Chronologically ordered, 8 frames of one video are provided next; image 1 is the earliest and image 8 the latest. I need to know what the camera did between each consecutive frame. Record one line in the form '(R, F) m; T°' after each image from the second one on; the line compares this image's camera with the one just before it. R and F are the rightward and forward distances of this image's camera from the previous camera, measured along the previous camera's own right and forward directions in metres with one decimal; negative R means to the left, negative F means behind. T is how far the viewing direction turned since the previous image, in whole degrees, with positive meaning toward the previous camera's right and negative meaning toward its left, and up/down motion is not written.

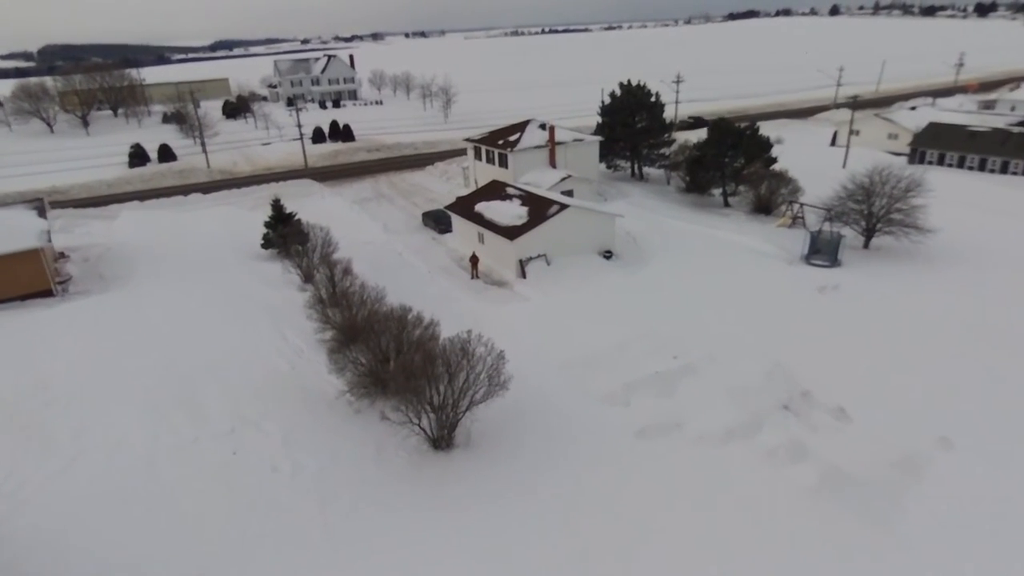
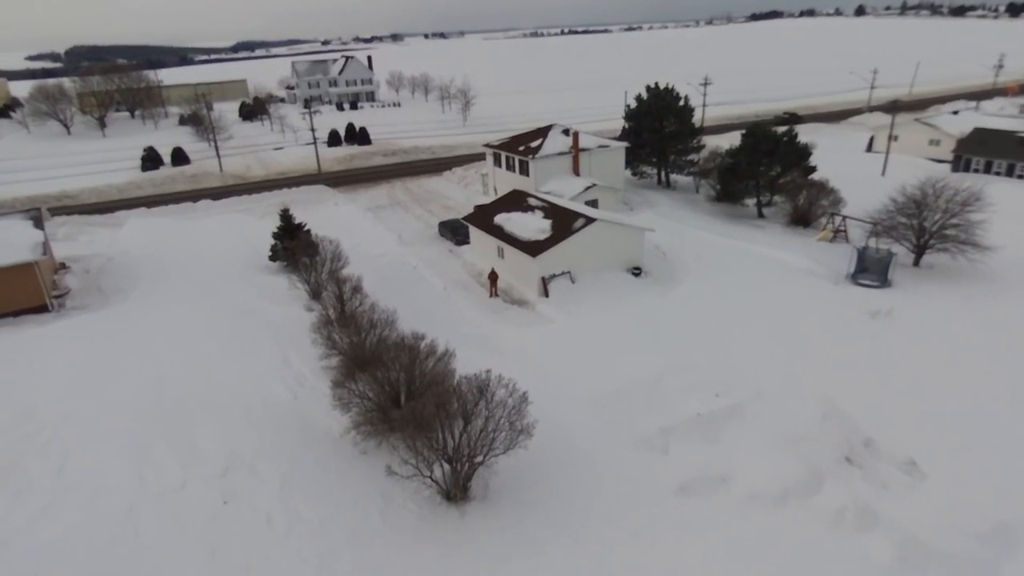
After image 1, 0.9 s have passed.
(-0.2, +1.7) m; -2°
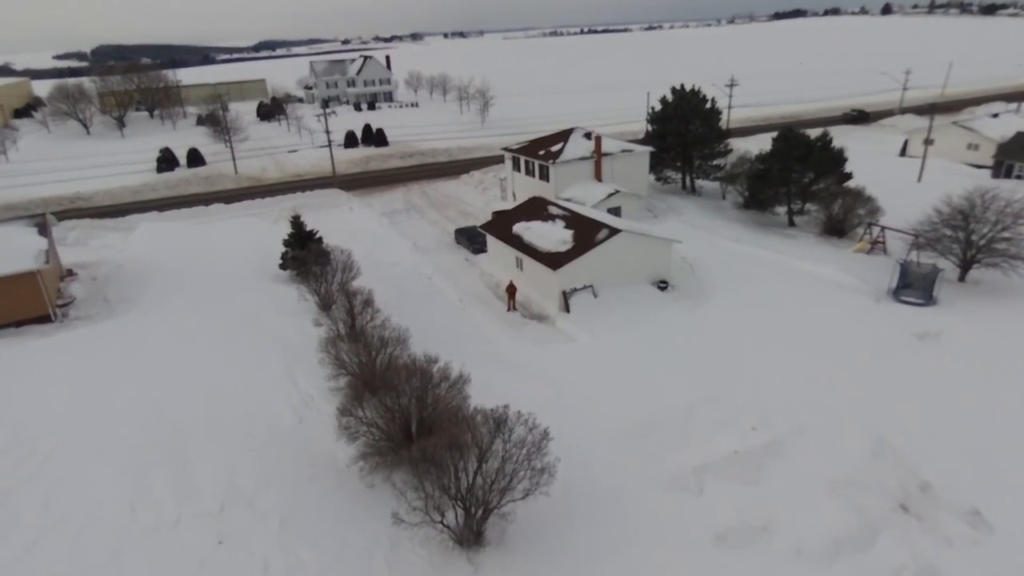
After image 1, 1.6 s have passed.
(-0.1, +1.1) m; -2°
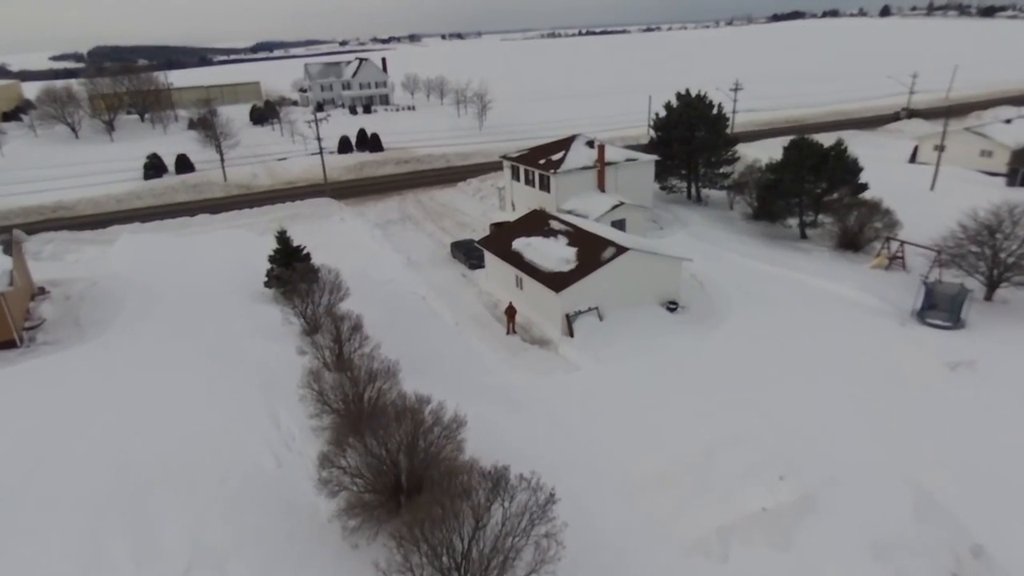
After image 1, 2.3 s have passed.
(0.0, +1.4) m; 0°
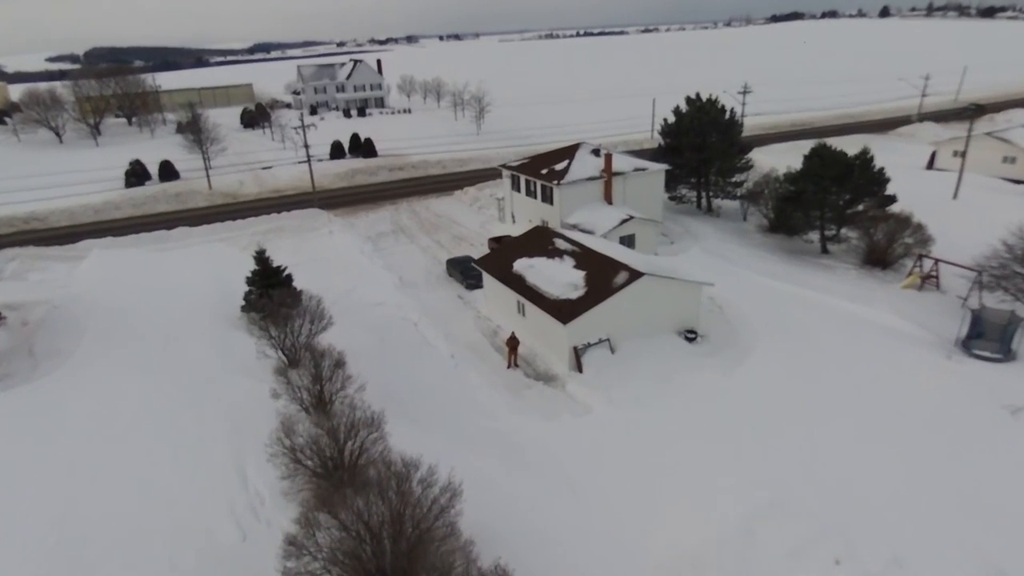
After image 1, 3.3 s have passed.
(-0.1, +2.1) m; 0°
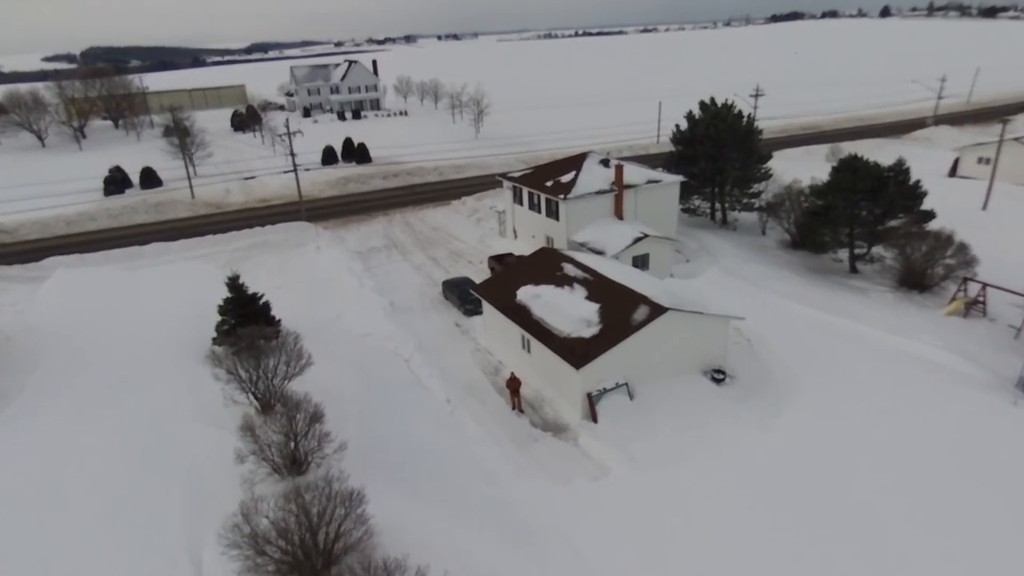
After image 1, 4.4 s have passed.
(-0.1, +2.3) m; 0°
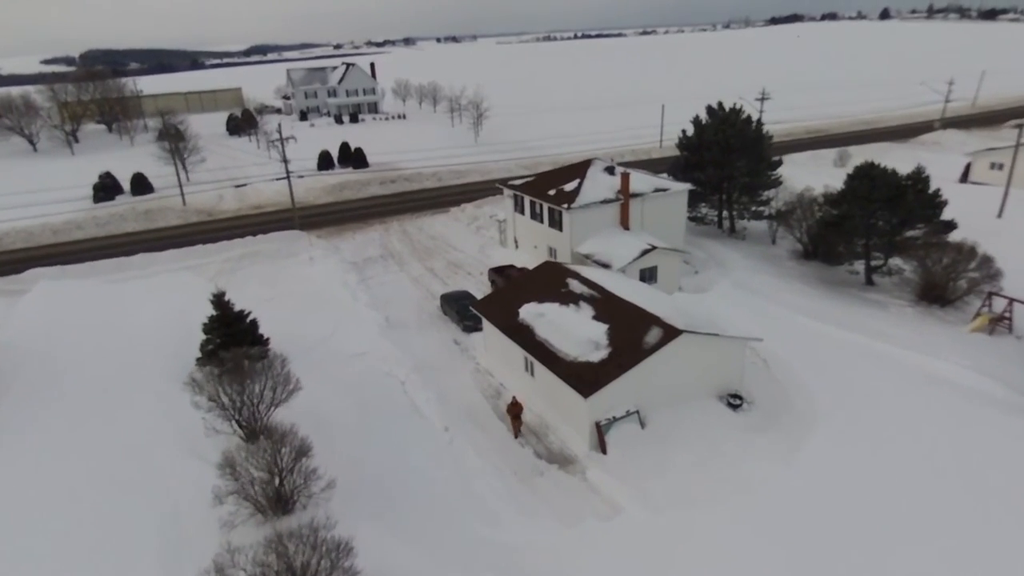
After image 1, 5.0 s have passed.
(-0.1, +1.1) m; 0°
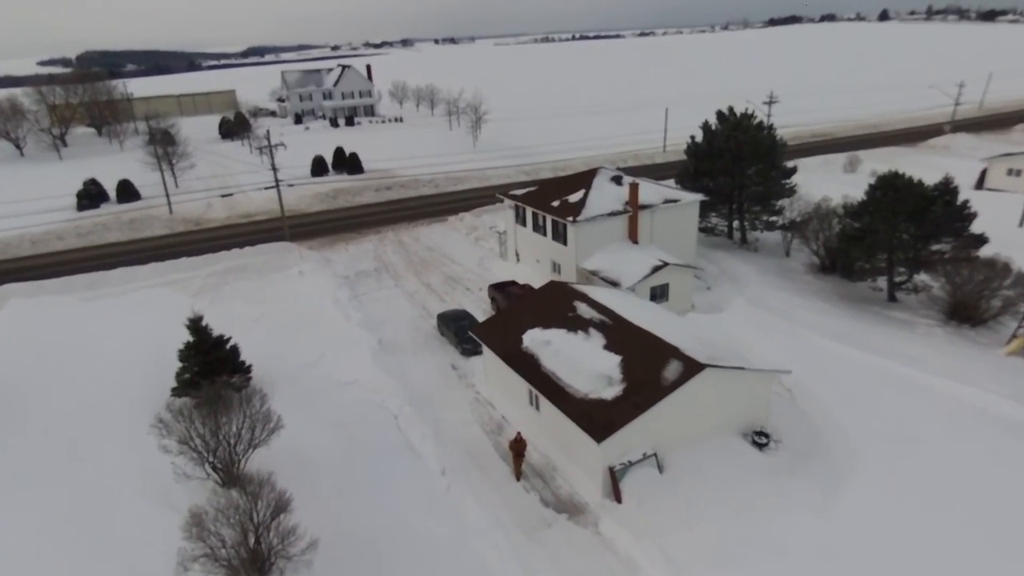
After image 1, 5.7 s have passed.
(-0.1, +1.4) m; 0°
